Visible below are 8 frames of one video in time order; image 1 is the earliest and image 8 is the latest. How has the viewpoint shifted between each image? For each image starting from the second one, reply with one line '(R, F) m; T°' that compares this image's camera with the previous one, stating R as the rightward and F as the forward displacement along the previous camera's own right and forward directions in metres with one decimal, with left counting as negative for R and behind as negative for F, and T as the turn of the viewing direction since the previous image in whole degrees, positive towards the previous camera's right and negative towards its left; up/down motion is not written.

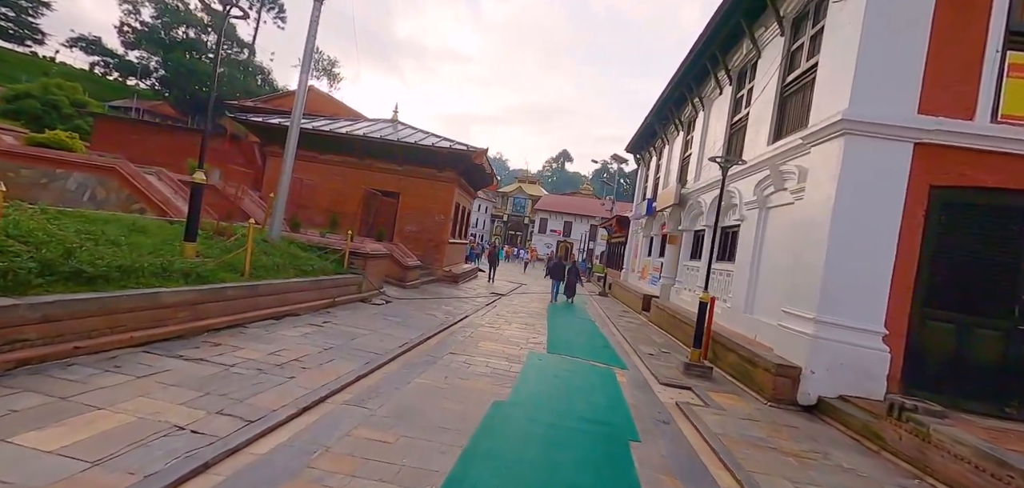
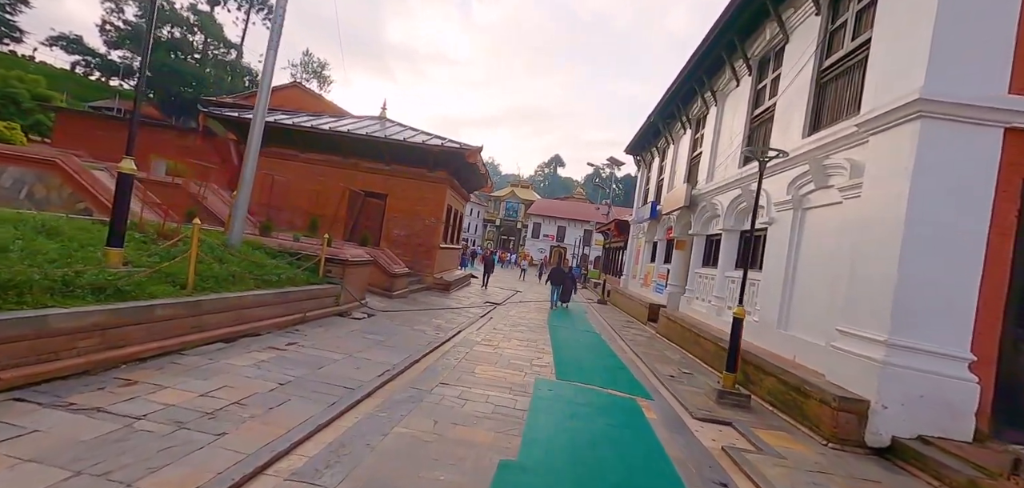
(-0.2, +1.1) m; +1°
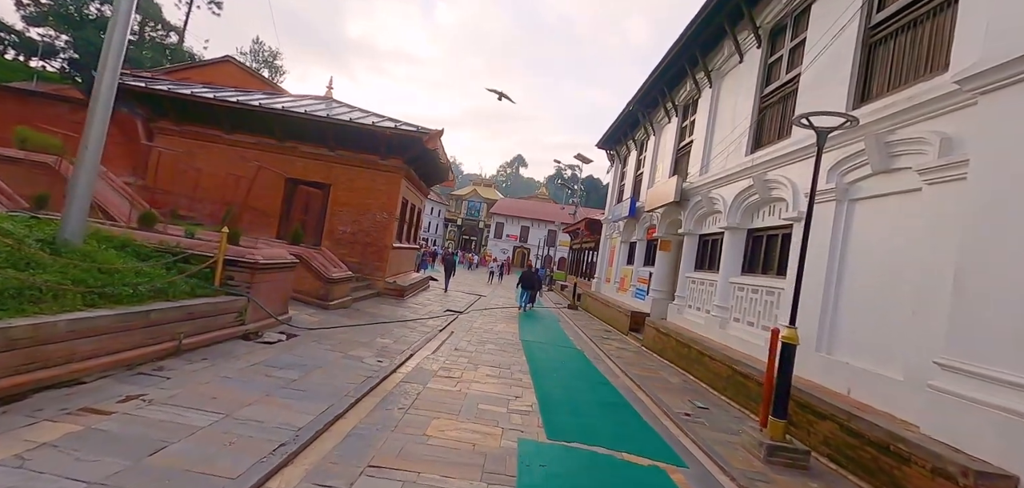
(-0.1, +1.9) m; +5°
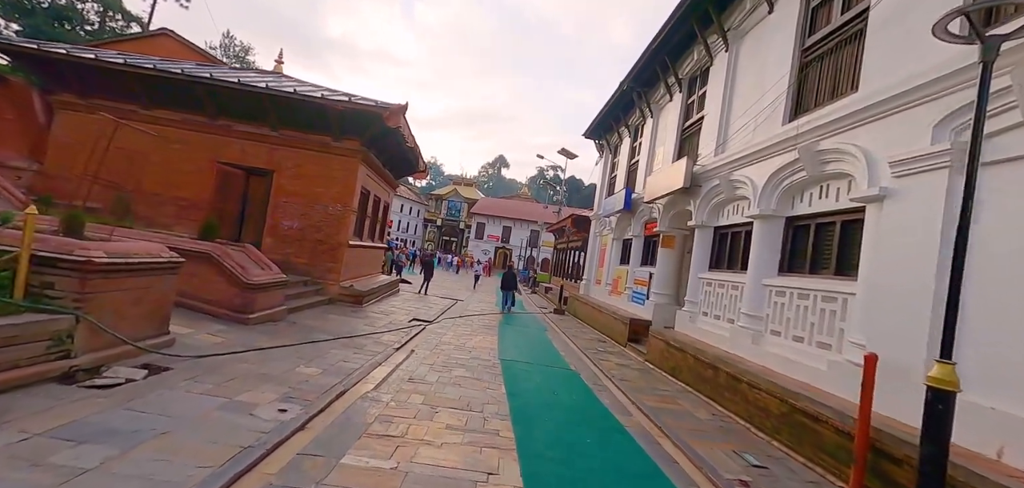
(+0.1, +2.0) m; +2°
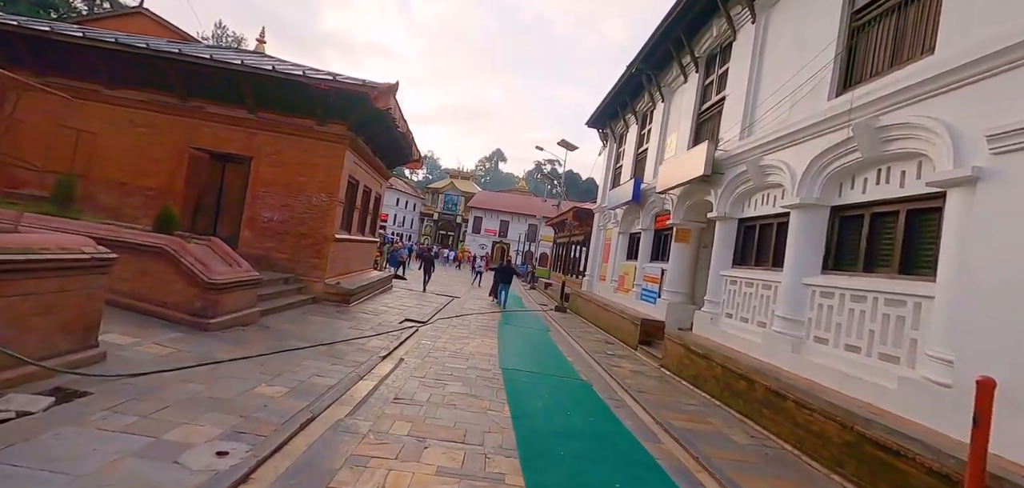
(-0.1, +0.9) m; 0°
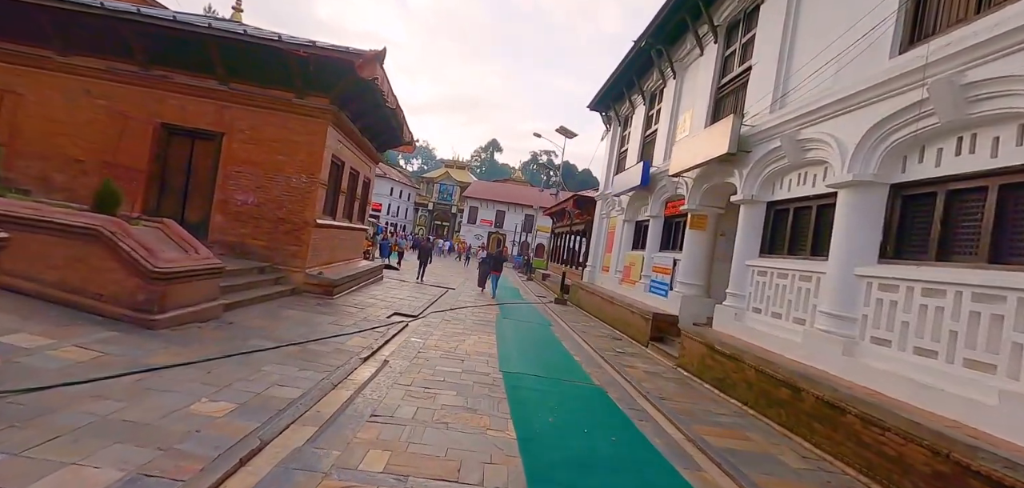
(-0.1, +0.9) m; +1°
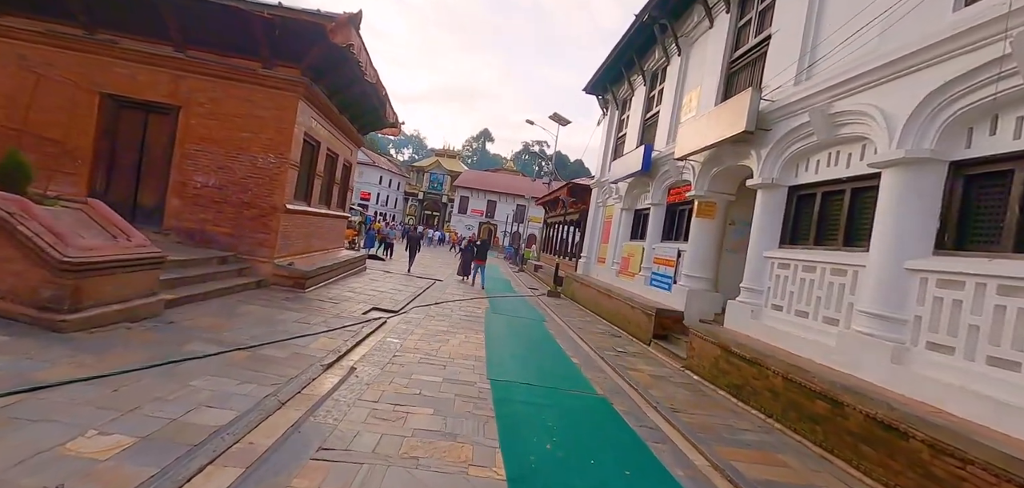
(0.0, +0.9) m; +1°
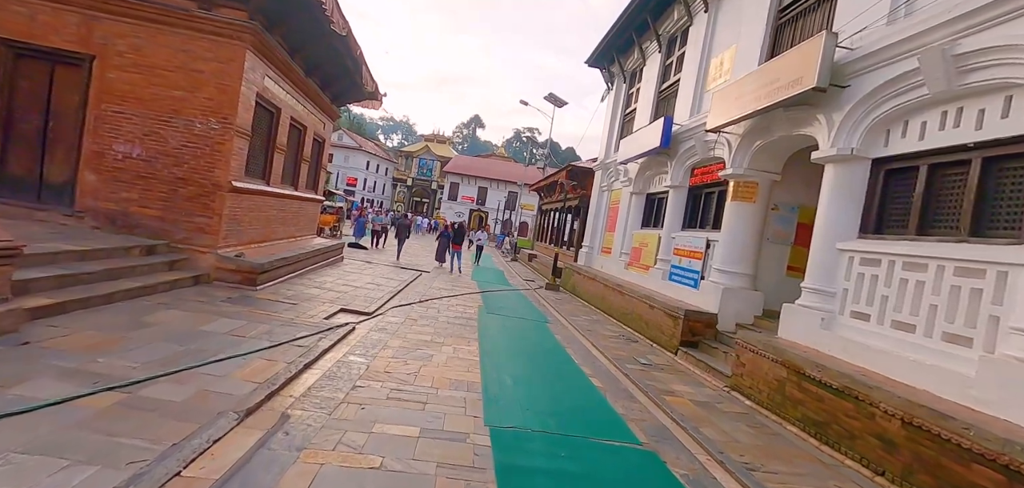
(-0.1, +1.6) m; +1°
